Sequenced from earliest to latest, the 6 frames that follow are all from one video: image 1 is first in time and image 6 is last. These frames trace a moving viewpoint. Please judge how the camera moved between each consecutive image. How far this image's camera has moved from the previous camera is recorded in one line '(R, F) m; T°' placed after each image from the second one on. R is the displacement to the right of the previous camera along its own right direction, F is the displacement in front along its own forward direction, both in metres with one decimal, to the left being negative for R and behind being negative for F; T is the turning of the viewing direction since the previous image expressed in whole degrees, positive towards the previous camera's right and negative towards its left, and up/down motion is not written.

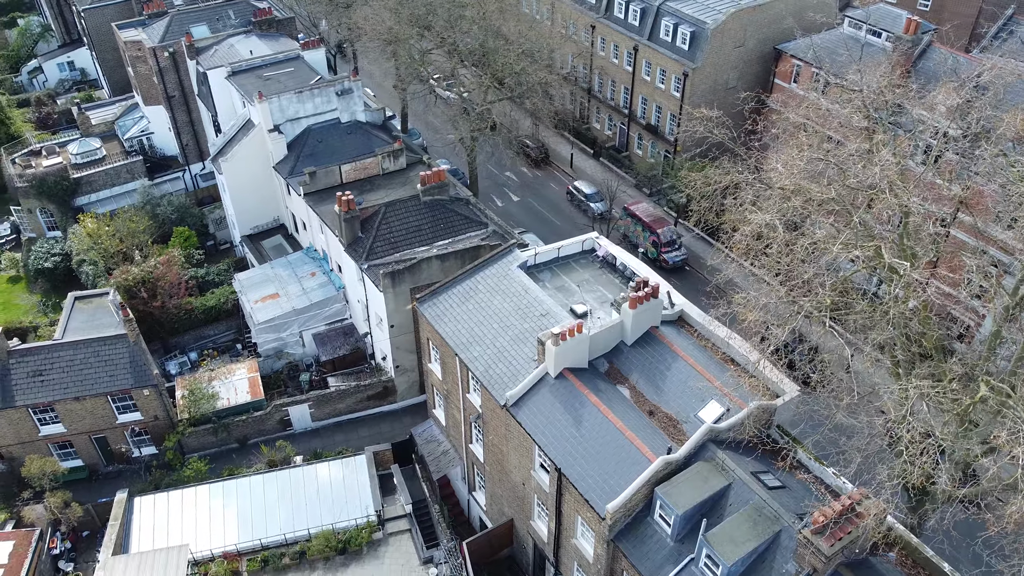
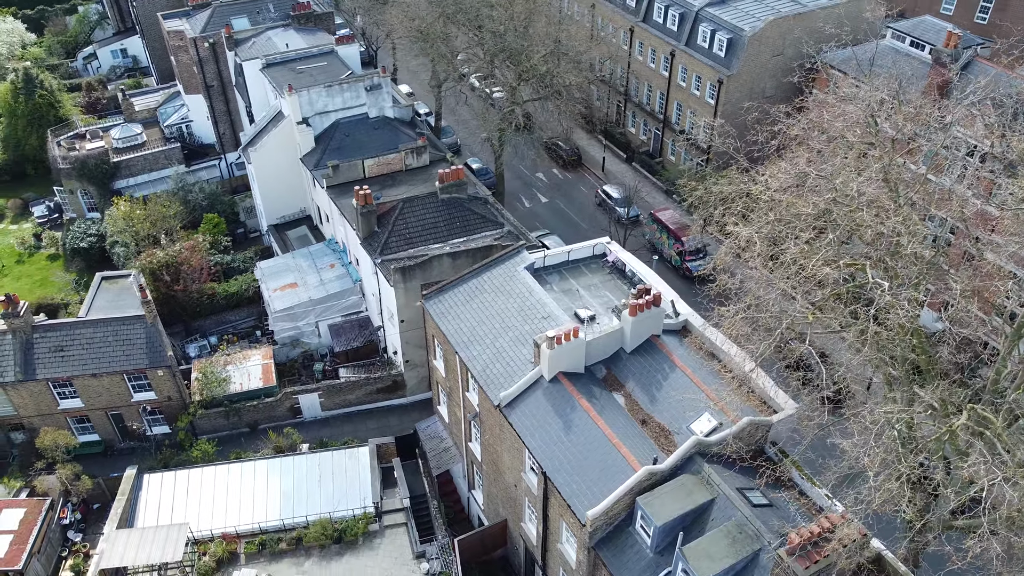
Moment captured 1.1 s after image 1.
(+1.5, 0.0) m; -4°
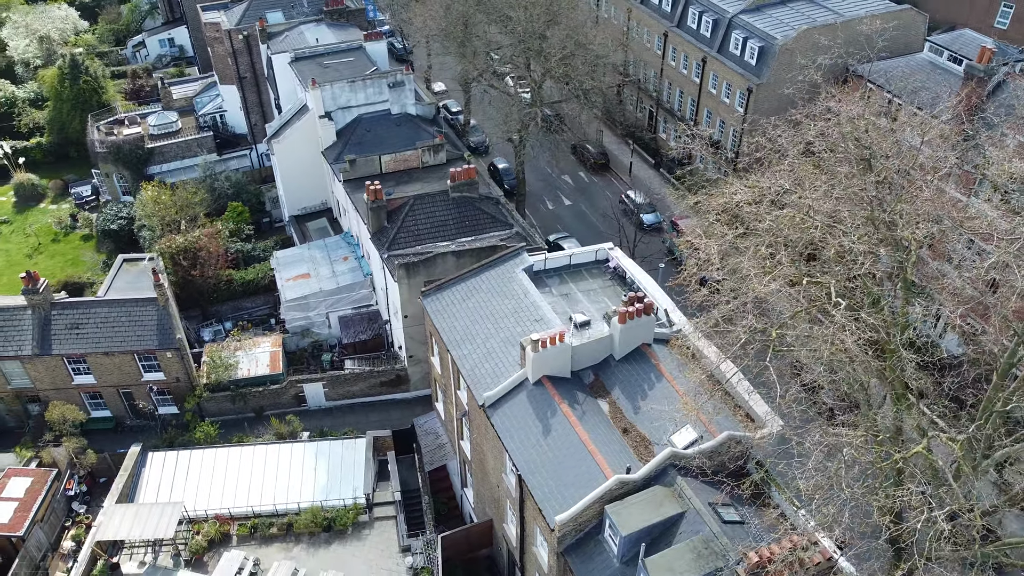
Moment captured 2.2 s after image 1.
(+1.8, 0.0) m; -4°
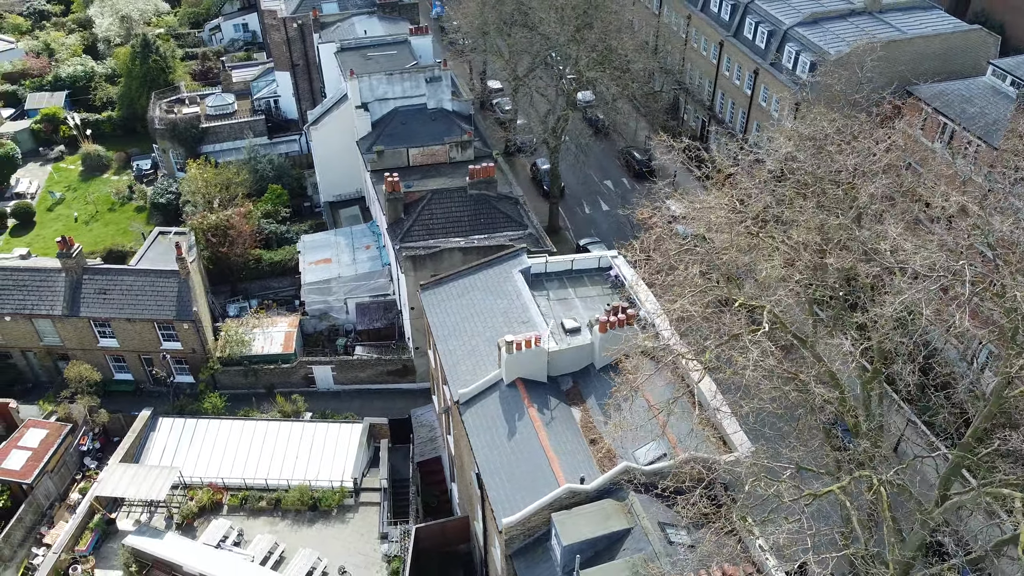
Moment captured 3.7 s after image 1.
(+3.0, +0.1) m; -6°
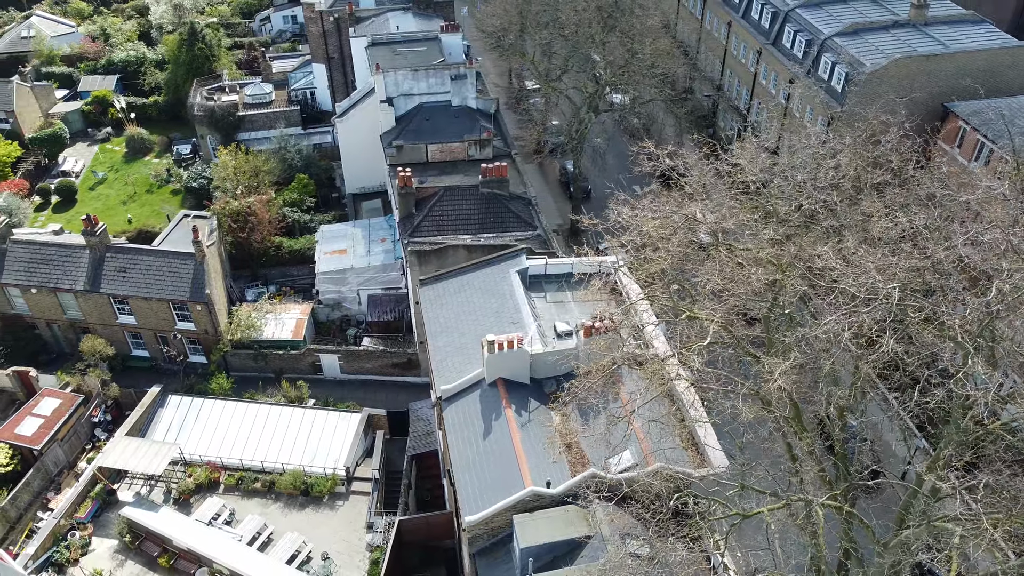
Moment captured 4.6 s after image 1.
(+2.1, +0.1) m; -4°
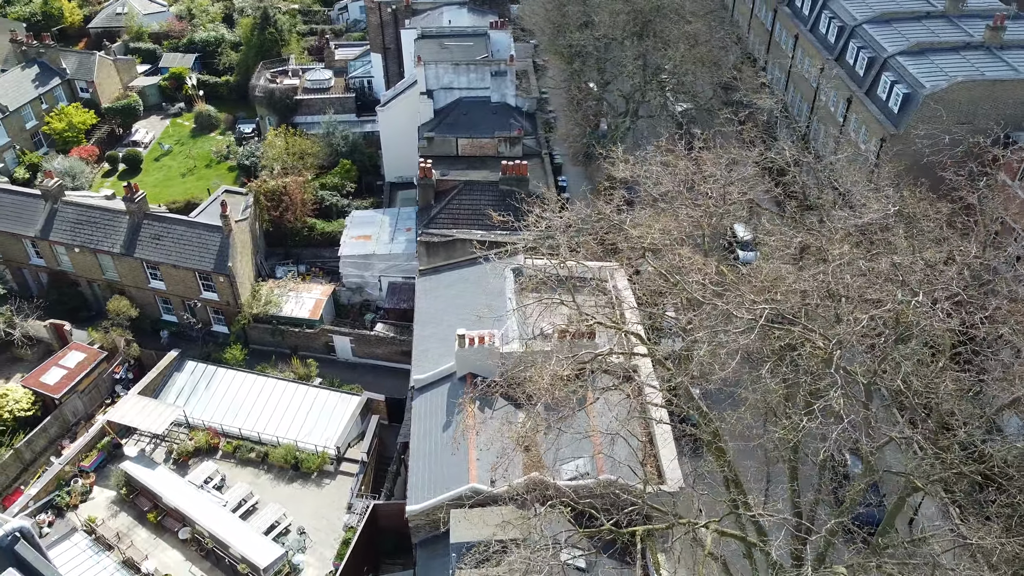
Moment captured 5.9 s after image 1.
(+3.3, +0.3) m; -6°
